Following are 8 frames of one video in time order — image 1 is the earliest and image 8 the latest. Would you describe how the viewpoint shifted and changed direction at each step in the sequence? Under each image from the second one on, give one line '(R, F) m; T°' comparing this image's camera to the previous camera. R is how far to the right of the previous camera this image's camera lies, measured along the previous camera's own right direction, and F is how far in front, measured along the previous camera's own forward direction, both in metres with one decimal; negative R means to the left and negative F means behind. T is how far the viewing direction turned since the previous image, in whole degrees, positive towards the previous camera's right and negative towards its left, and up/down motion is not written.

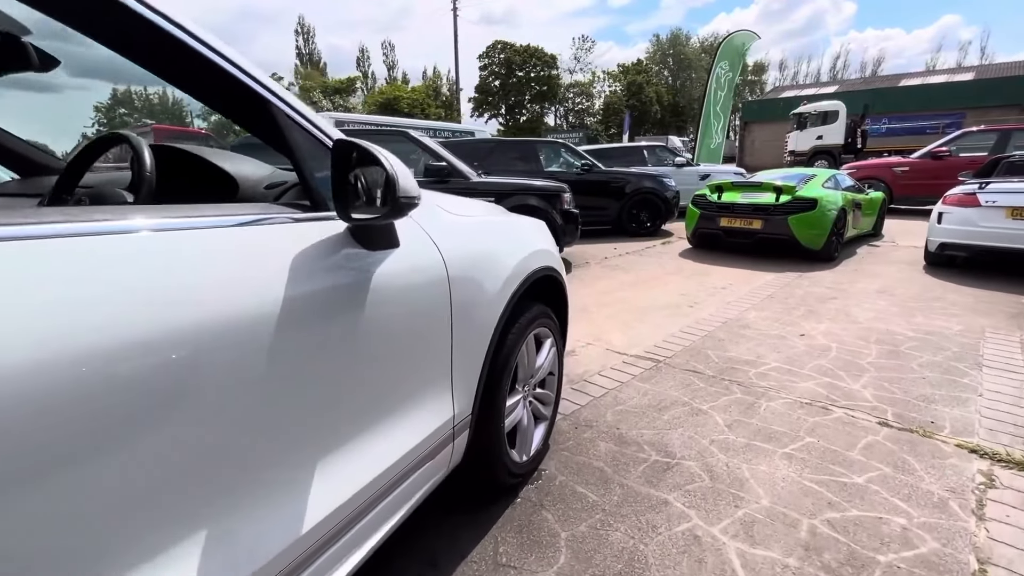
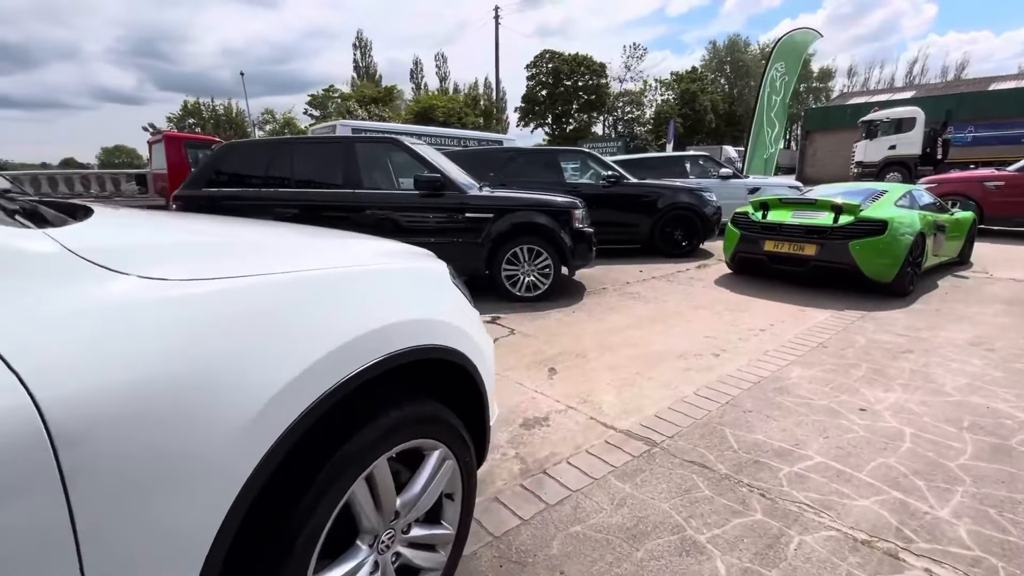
(+0.6, +0.9) m; -6°
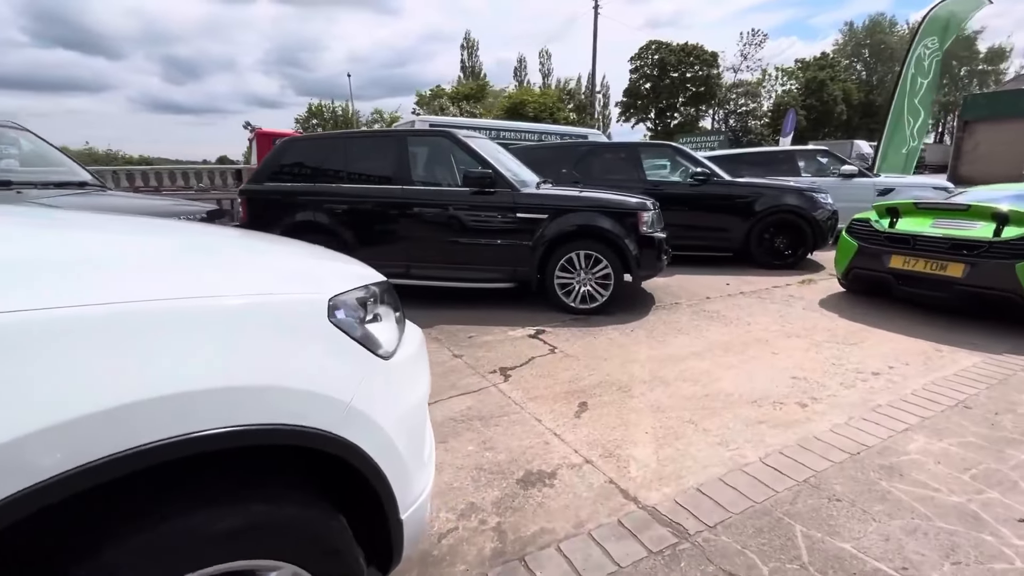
(+0.5, +0.6) m; -11°
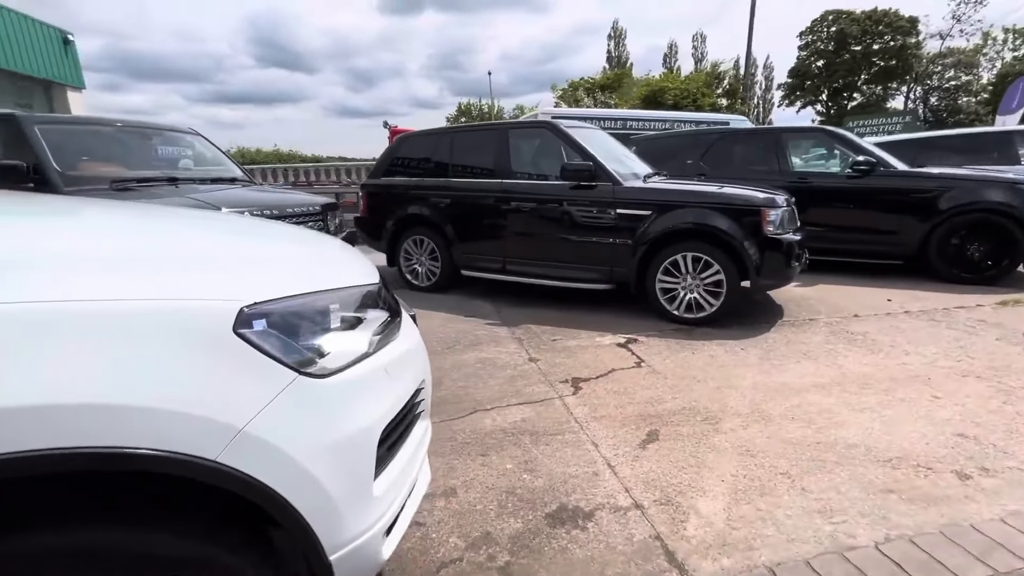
(+0.4, +0.3) m; -16°
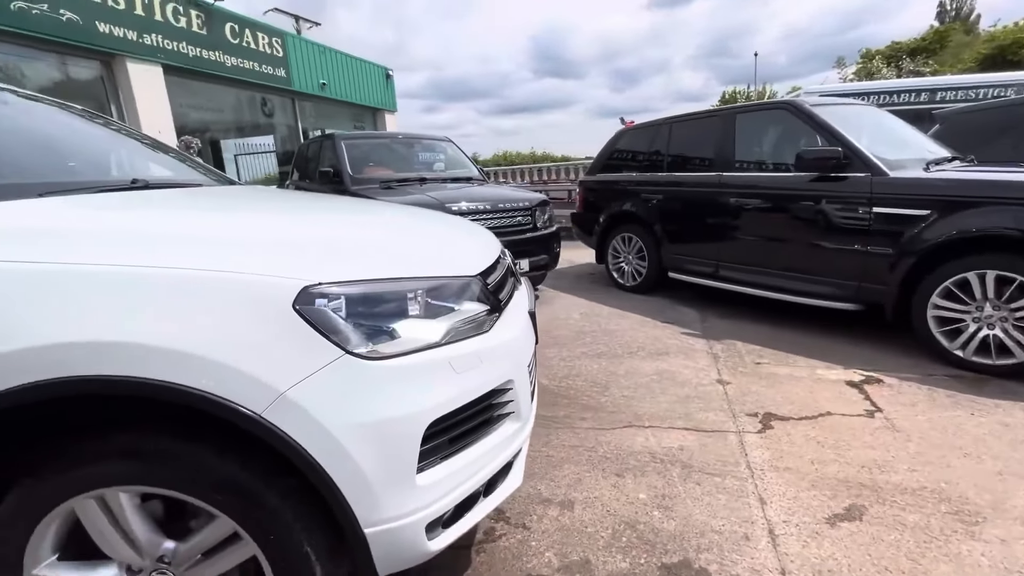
(+0.4, +0.3) m; -28°
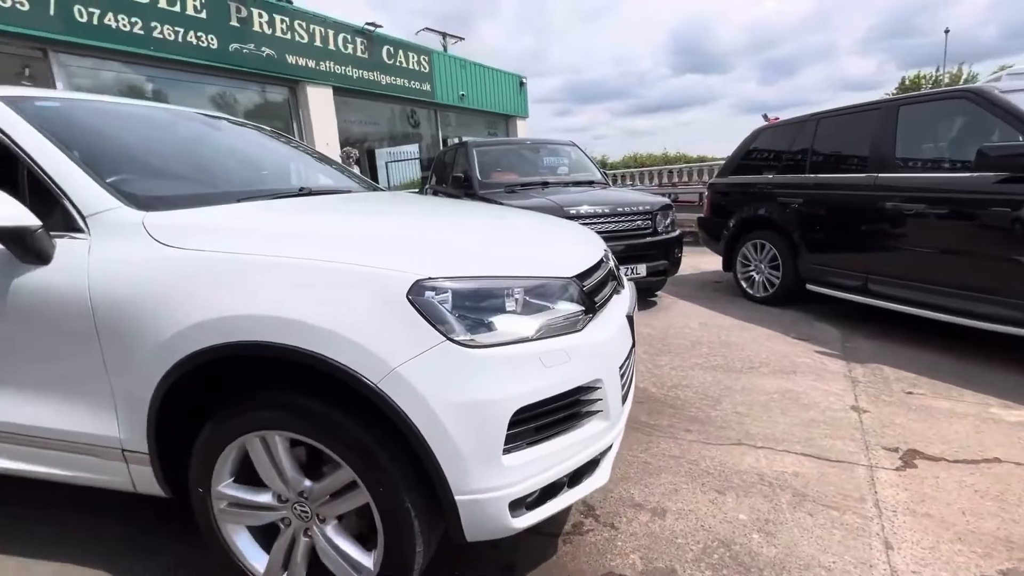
(+0.1, -0.1) m; -15°
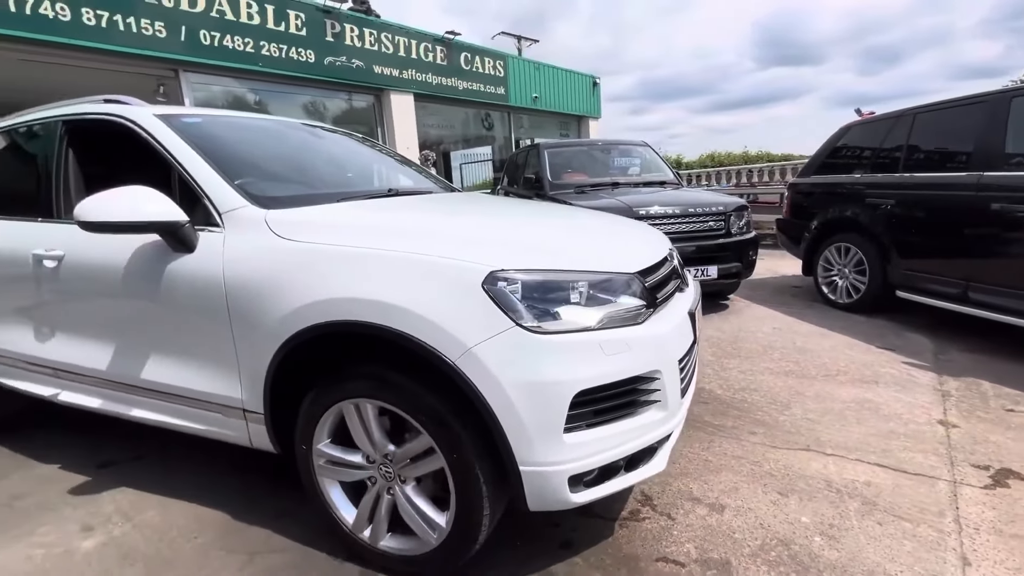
(0.0, -0.2) m; -8°
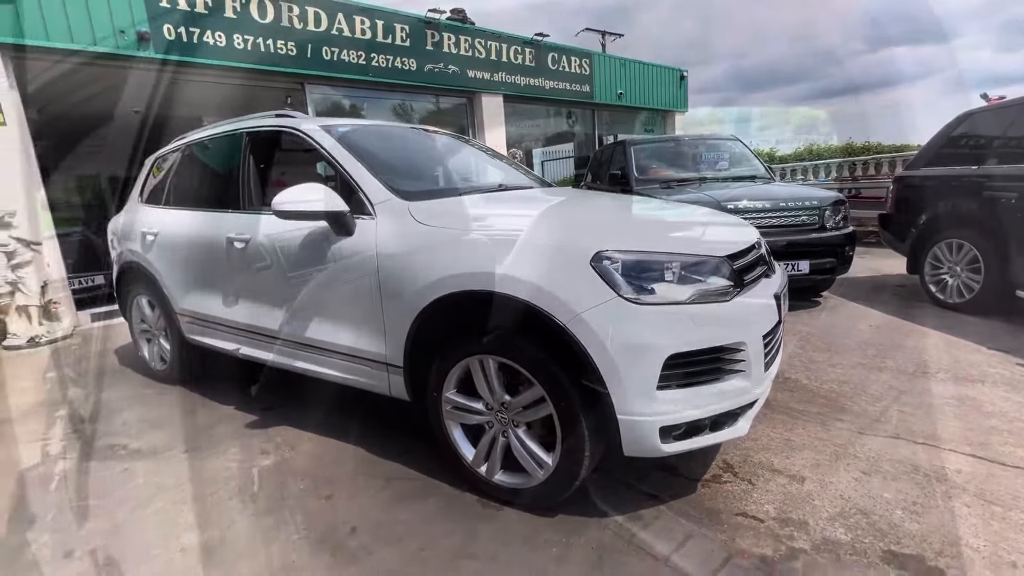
(-0.1, -0.3) m; -9°
